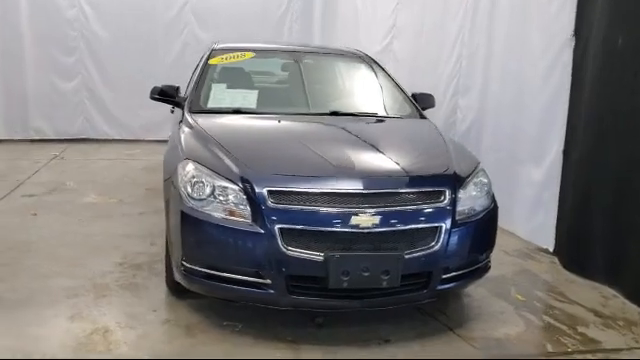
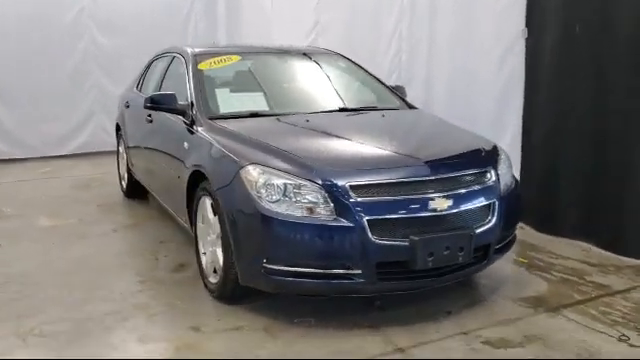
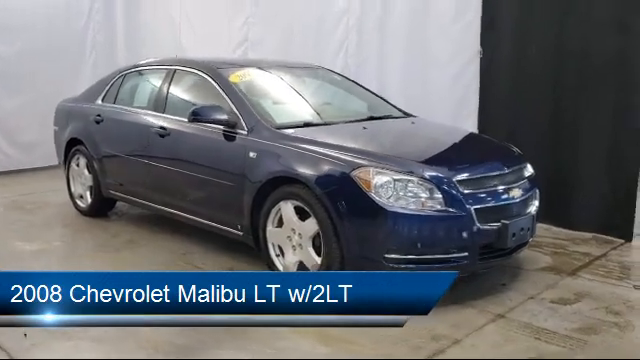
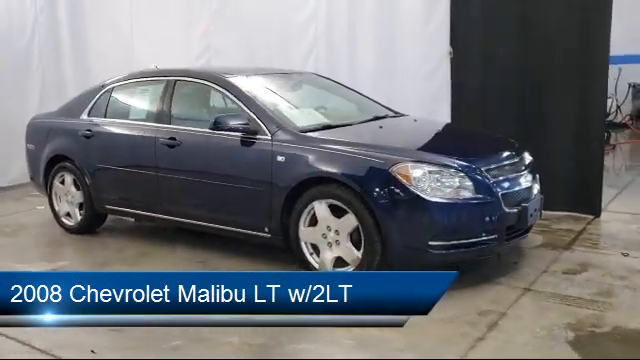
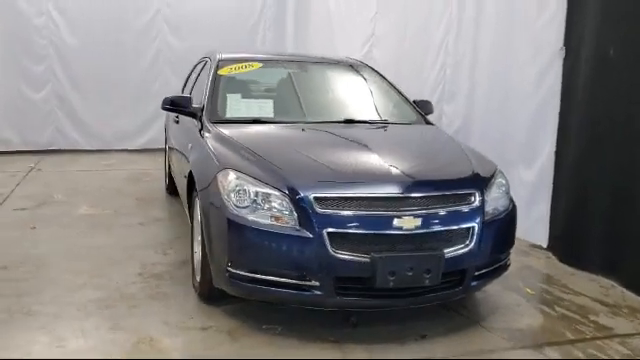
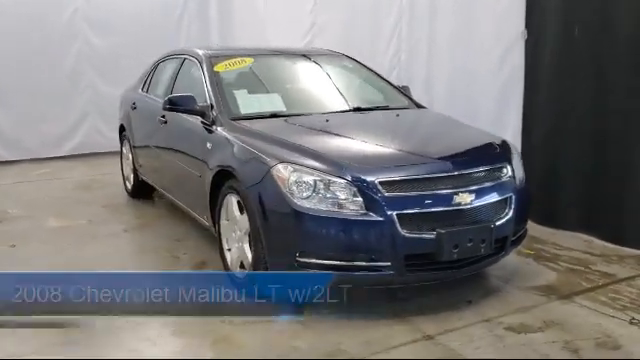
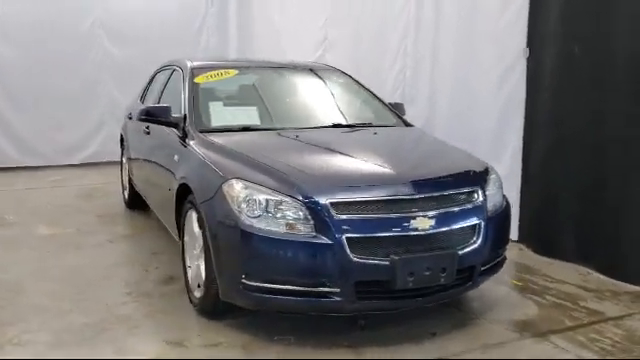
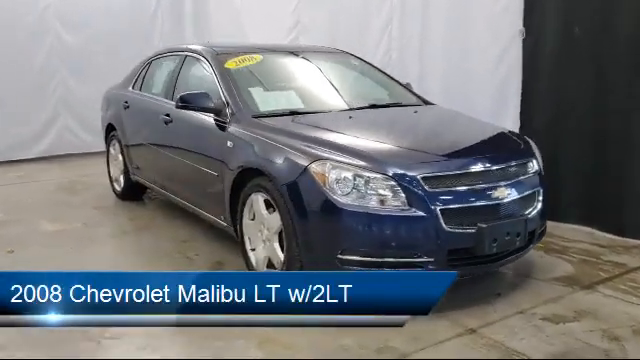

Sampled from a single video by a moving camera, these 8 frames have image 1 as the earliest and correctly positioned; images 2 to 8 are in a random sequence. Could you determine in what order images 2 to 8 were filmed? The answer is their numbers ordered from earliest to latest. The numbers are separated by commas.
5, 7, 2, 6, 8, 3, 4
